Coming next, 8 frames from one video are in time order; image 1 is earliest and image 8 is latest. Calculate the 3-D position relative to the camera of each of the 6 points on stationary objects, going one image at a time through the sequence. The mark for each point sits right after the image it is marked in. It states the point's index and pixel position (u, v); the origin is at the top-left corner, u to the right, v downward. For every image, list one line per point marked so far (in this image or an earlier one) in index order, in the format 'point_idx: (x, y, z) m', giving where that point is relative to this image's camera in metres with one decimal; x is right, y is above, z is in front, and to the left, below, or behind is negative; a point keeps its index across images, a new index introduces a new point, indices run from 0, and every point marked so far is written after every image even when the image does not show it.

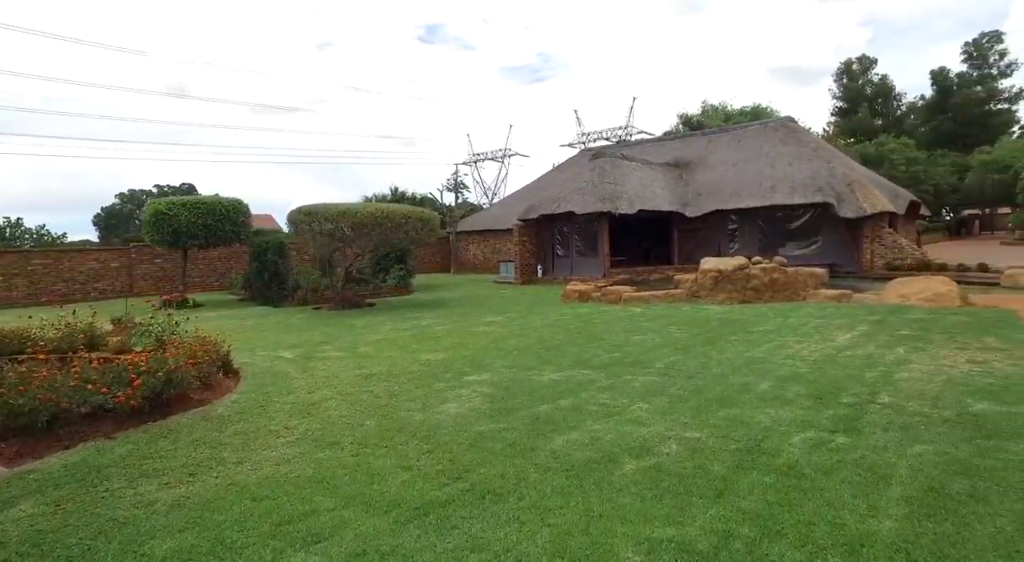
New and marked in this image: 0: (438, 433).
0: (-0.5, -1.1, +4.2) m
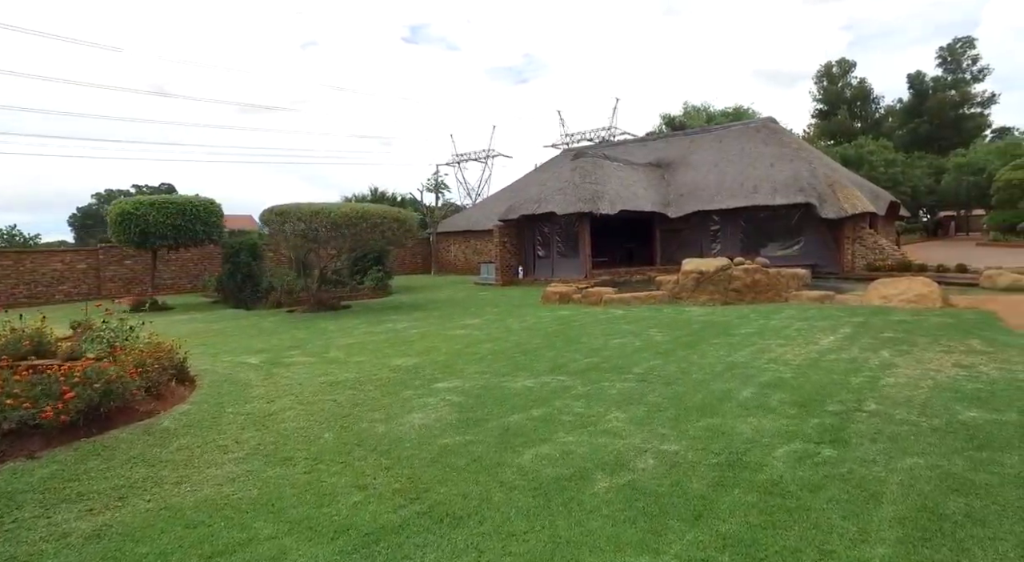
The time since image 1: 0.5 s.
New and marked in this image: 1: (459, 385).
0: (-0.7, -1.1, +4.0) m
1: (-0.5, -1.0, +5.6) m
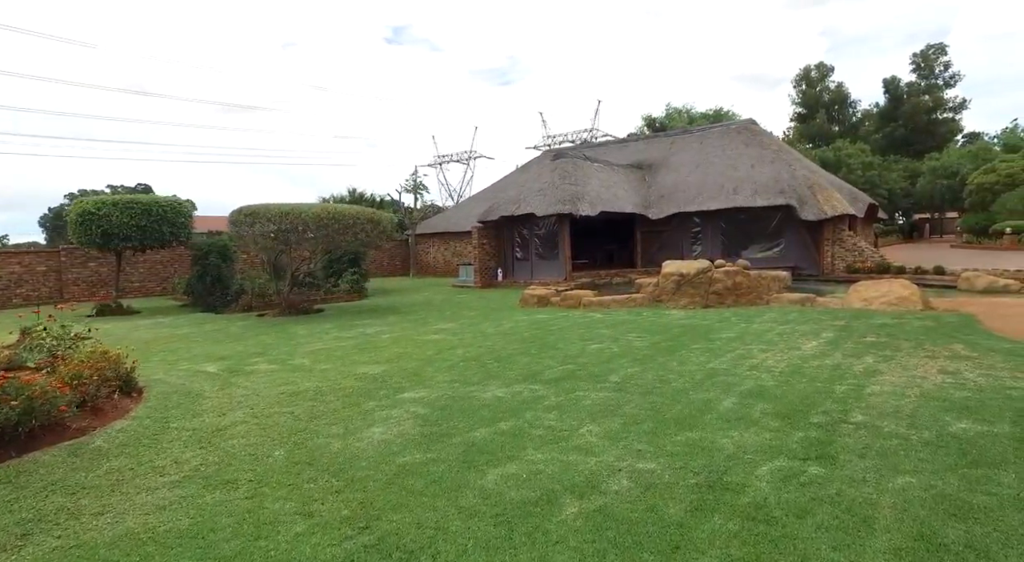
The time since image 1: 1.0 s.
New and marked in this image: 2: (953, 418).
0: (-0.9, -1.1, +3.7) m
1: (-0.7, -1.0, +5.3) m
2: (+2.9, -0.9, +4.0) m
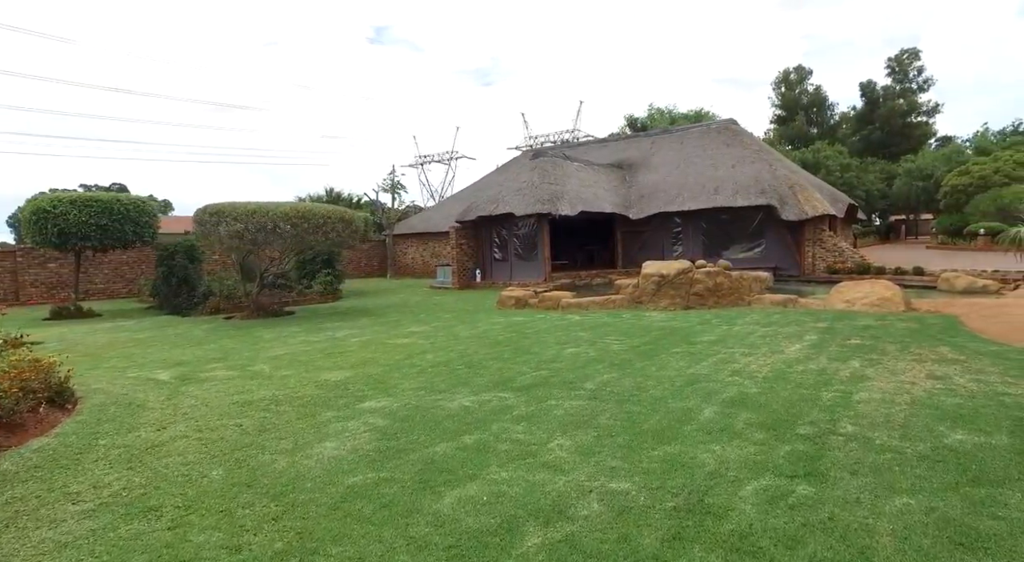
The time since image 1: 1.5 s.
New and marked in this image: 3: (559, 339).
0: (-1.1, -1.1, +3.3) m
1: (-1.0, -1.0, +5.0) m
2: (+2.6, -0.9, +3.7) m
3: (+0.6, -0.8, +8.0) m
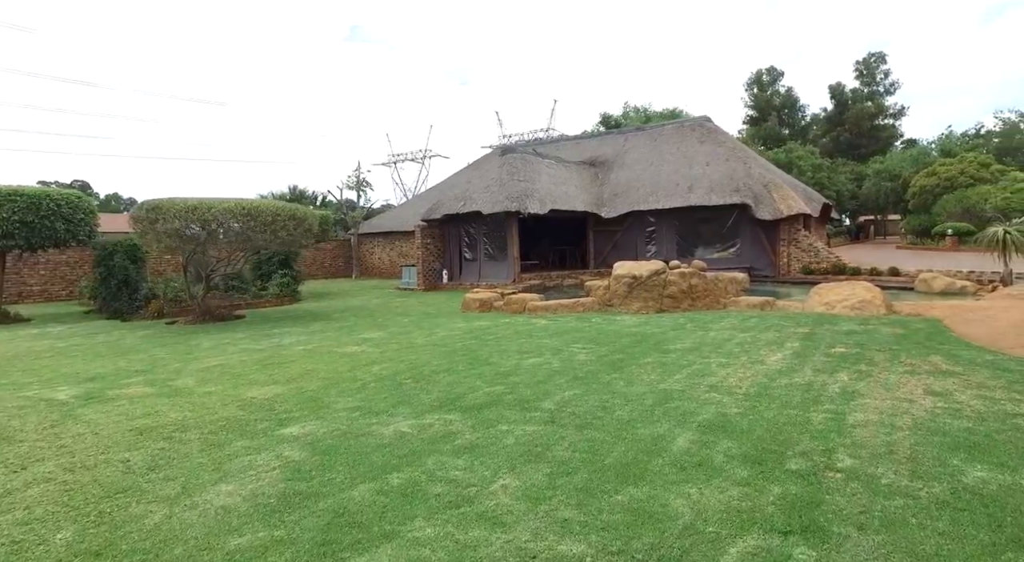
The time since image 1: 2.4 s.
0: (-1.5, -1.2, +2.6) m
1: (-1.4, -1.0, +4.2) m
2: (+2.3, -0.9, +3.1) m
3: (+0.1, -0.8, +7.3) m
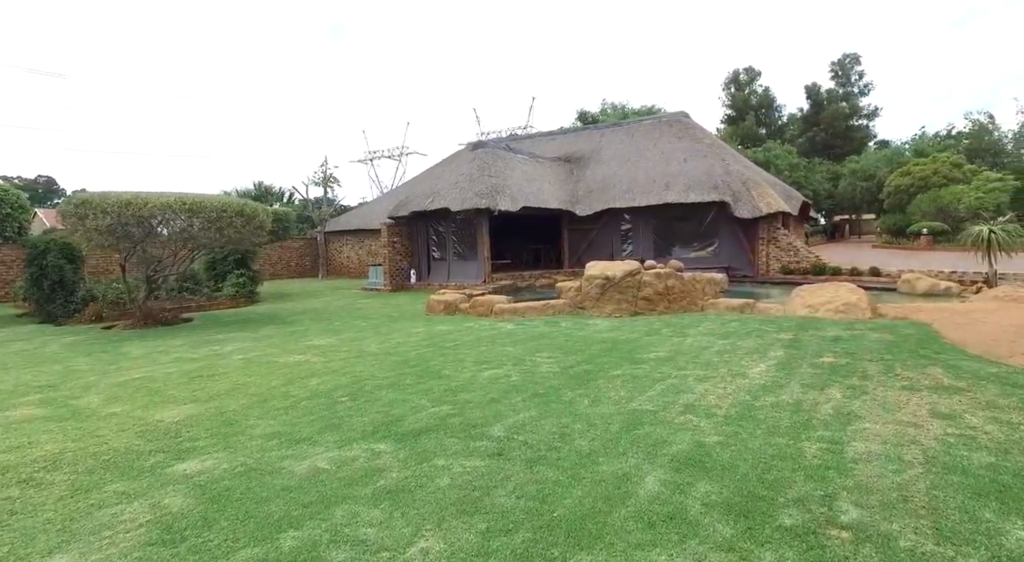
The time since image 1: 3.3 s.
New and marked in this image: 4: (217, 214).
0: (-1.7, -1.2, +1.8) m
1: (-1.7, -1.1, +3.5) m
2: (+2.0, -1.0, +2.5) m
3: (-0.3, -0.8, +6.6) m
4: (-4.8, +1.1, +9.9) m
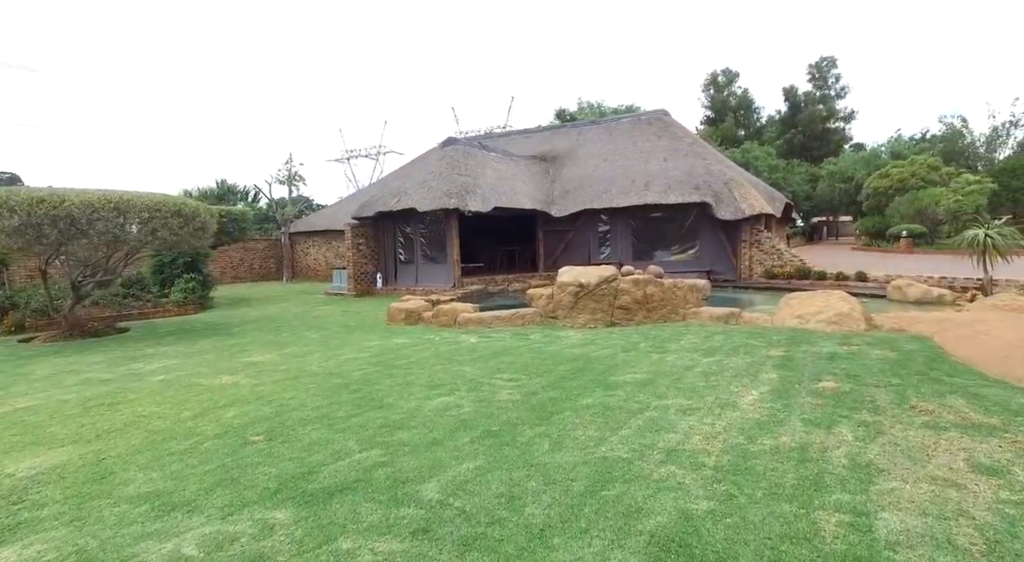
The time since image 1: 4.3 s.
0: (-2.0, -1.3, +0.9) m
1: (-2.0, -1.2, +2.6) m
2: (+1.7, -1.1, +1.7) m
3: (-0.7, -0.9, +5.8) m
4: (-5.3, +1.0, +8.9) m
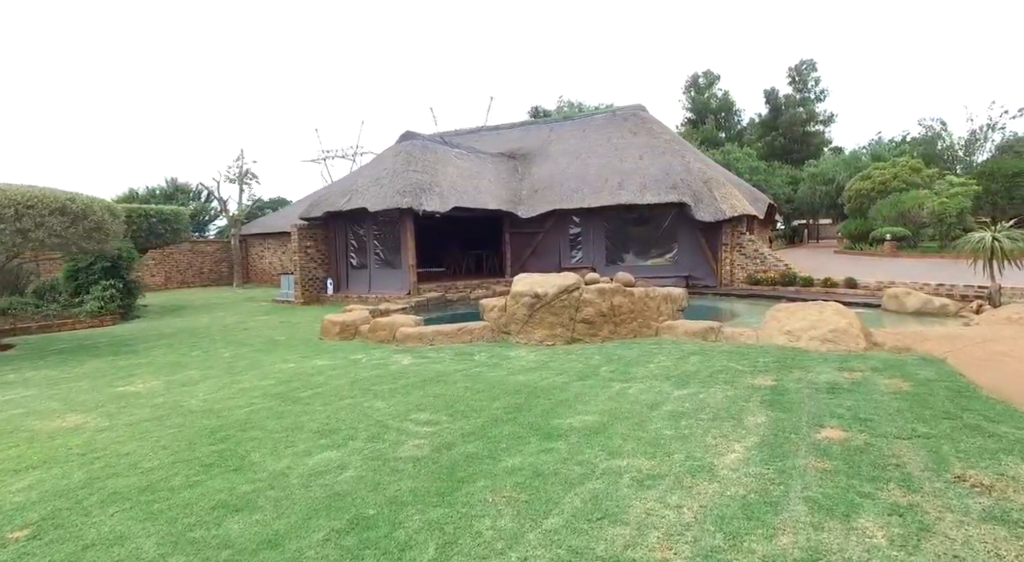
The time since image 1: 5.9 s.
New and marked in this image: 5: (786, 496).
0: (-2.5, -1.4, -0.4) m
1: (-2.6, -1.3, +1.3) m
2: (+1.2, -1.1, +0.5) m
3: (-1.3, -1.0, +4.5) m
4: (-6.0, +0.9, +7.6) m
5: (+1.3, -1.0, +2.8) m
